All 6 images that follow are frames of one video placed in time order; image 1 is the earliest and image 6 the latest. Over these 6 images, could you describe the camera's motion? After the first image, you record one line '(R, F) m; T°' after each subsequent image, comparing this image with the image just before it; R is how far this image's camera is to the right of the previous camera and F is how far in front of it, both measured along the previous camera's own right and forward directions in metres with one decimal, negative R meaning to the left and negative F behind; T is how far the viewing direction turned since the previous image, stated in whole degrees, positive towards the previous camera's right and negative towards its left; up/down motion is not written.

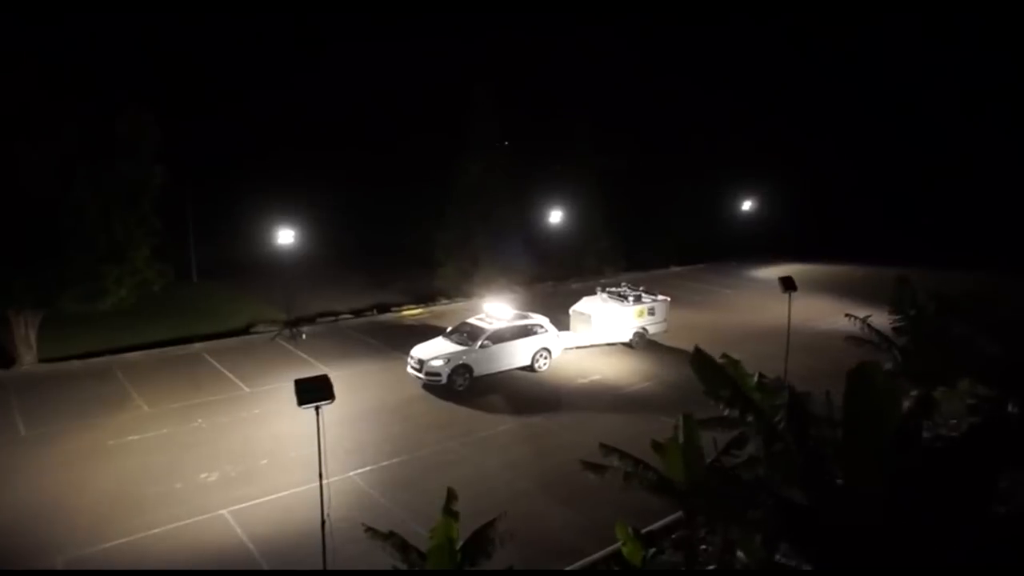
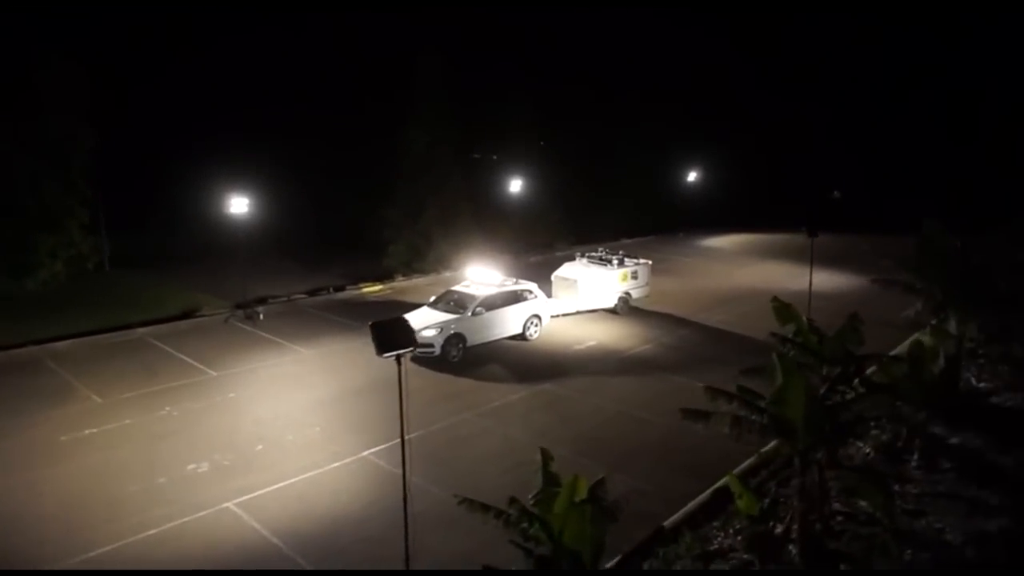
(-2.4, +1.7) m; +8°
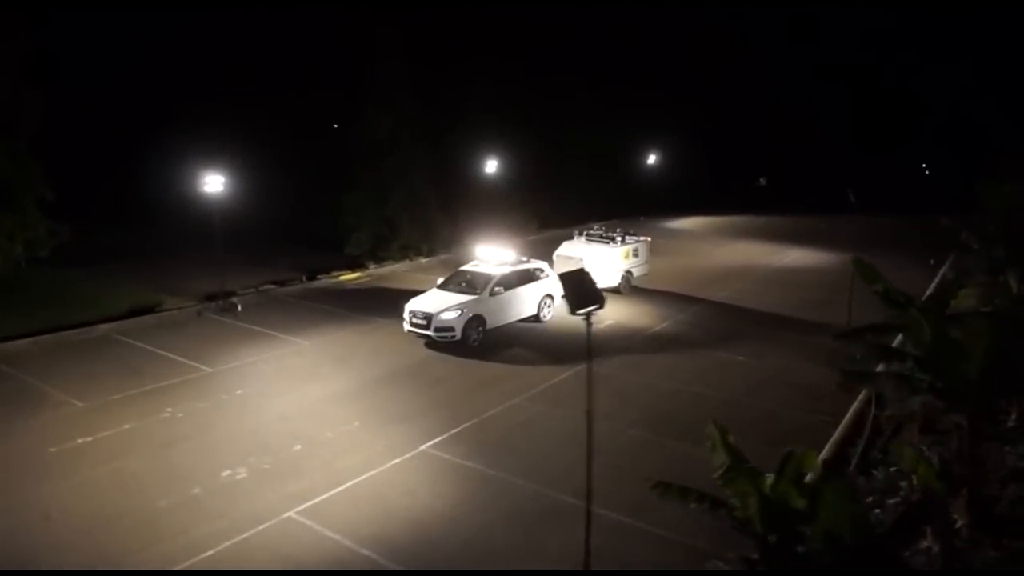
(-2.7, +1.6) m; +8°
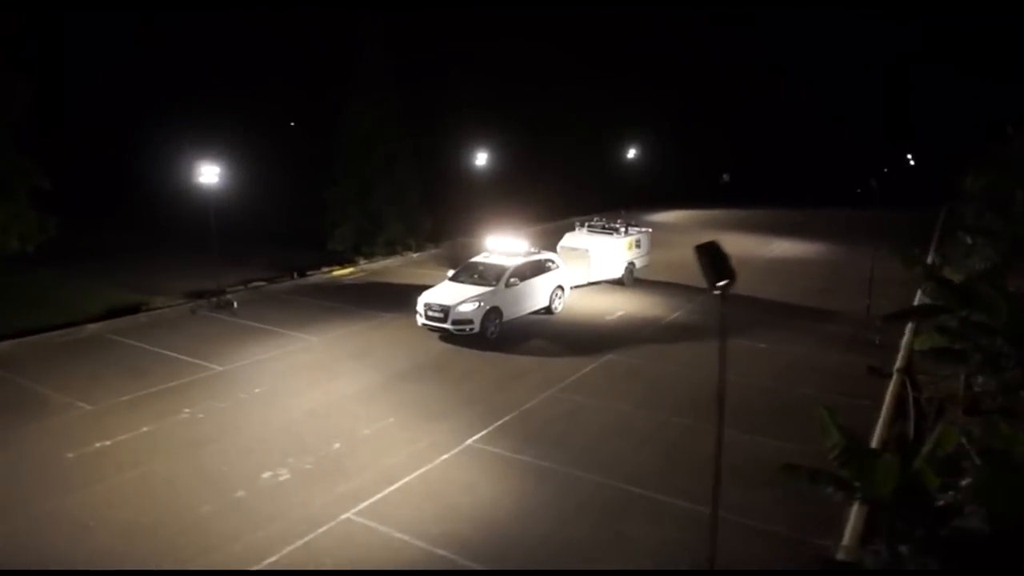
(-1.5, +0.5) m; +4°
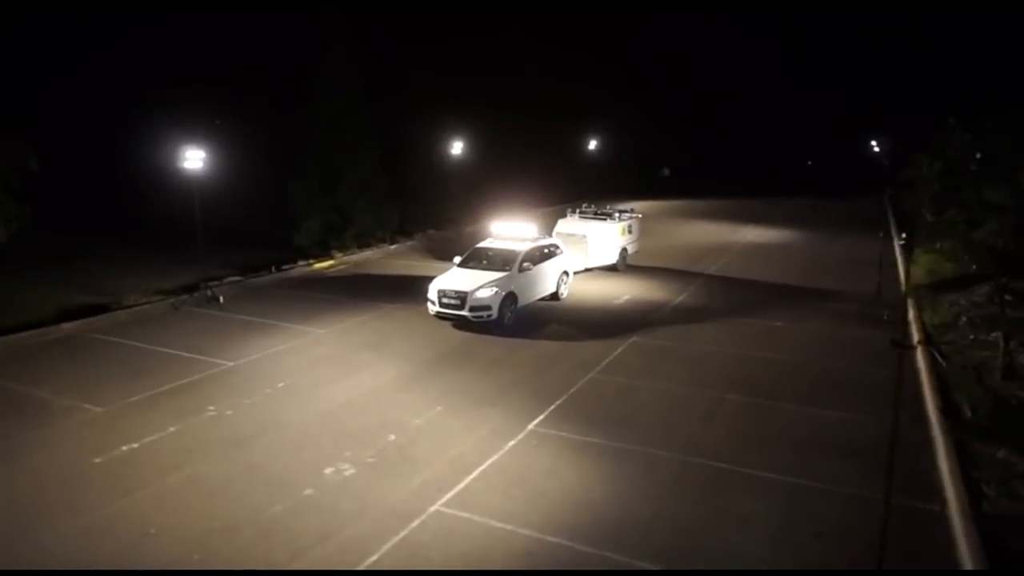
(-1.9, +0.7) m; +6°
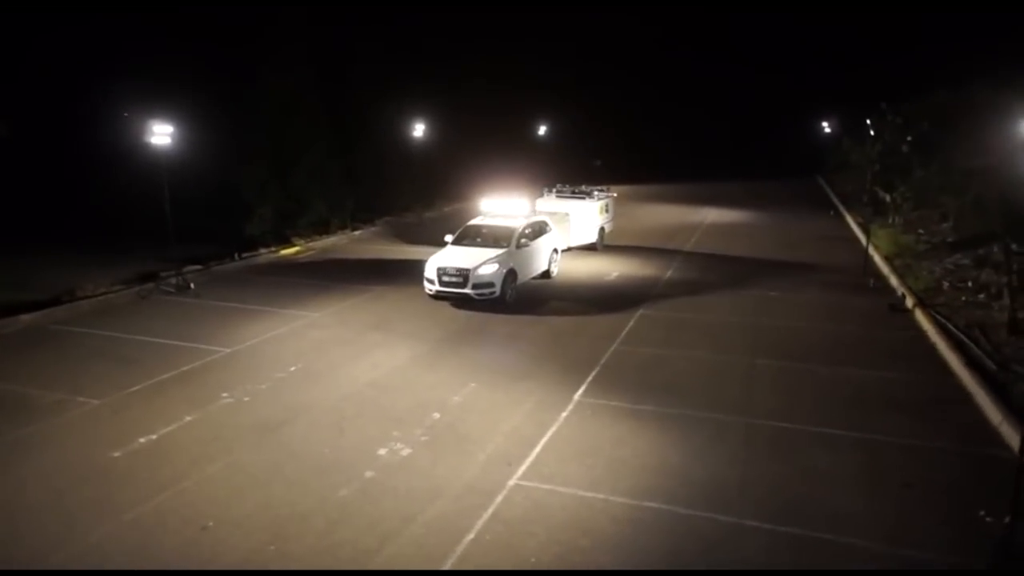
(-1.7, +0.7) m; +6°
